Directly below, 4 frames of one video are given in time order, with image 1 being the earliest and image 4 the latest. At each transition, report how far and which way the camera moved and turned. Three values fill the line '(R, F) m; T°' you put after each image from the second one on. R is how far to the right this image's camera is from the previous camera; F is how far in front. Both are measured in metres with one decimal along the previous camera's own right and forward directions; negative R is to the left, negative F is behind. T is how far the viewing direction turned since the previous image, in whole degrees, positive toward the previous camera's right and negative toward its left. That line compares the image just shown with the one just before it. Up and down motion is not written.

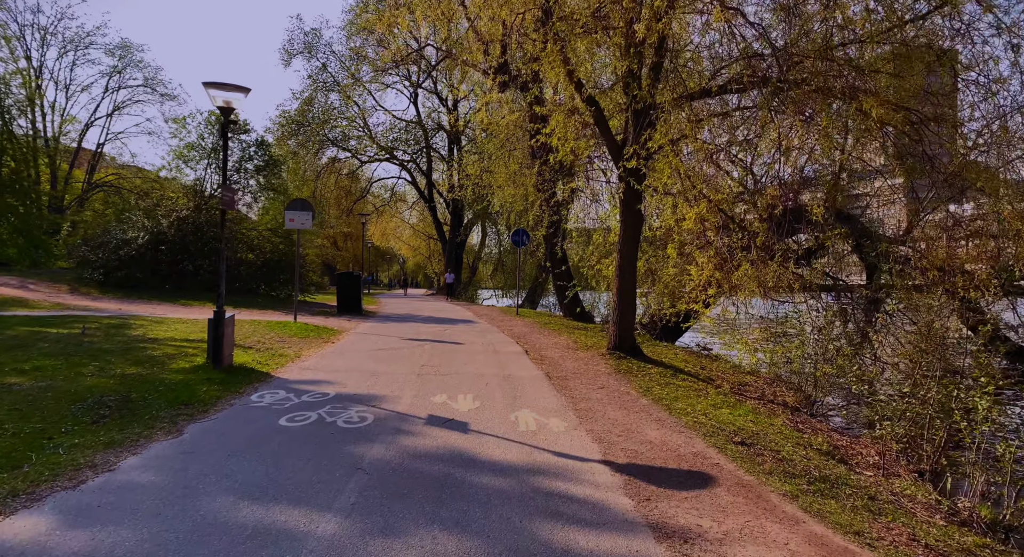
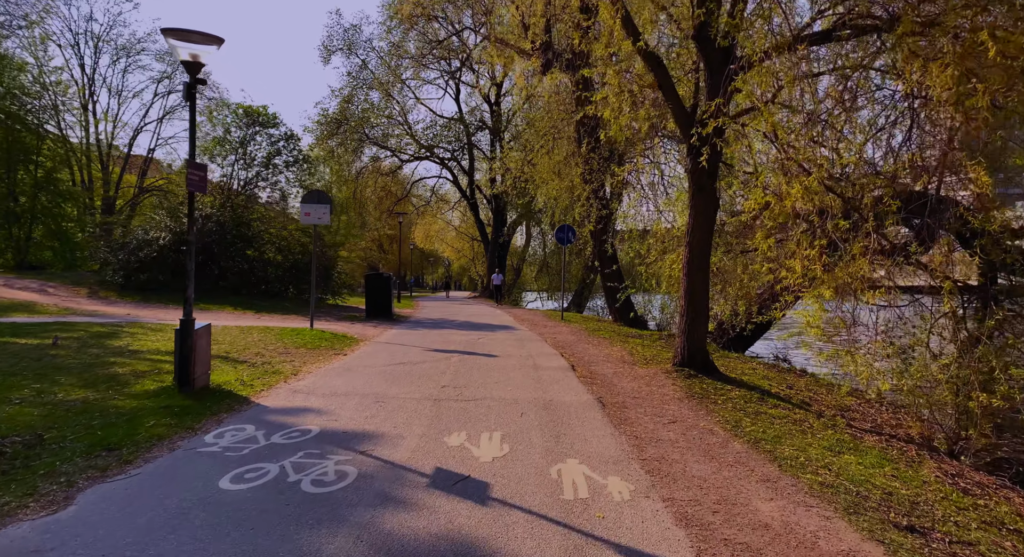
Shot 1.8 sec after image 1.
(0.0, +2.1) m; -4°
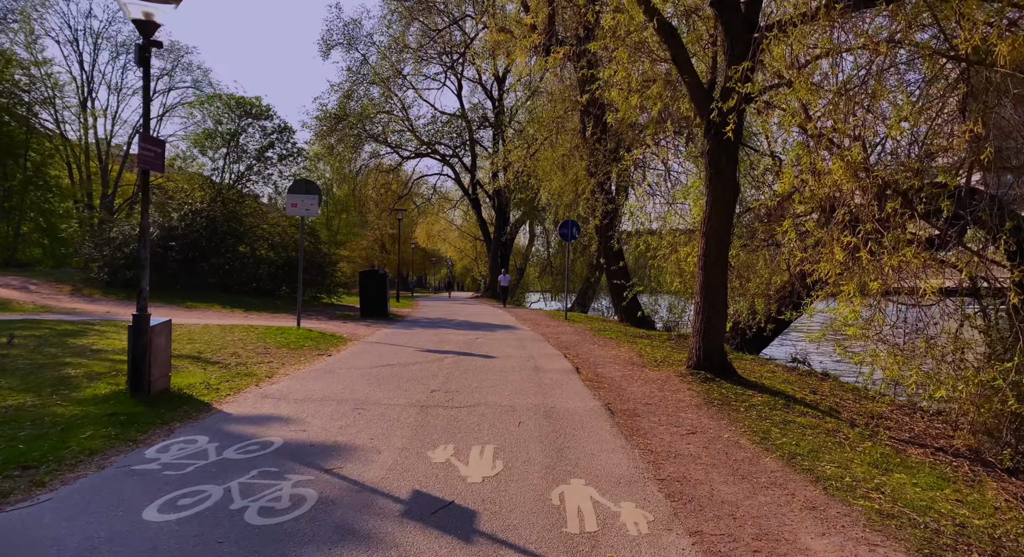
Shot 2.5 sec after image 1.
(+0.1, +0.9) m; 0°
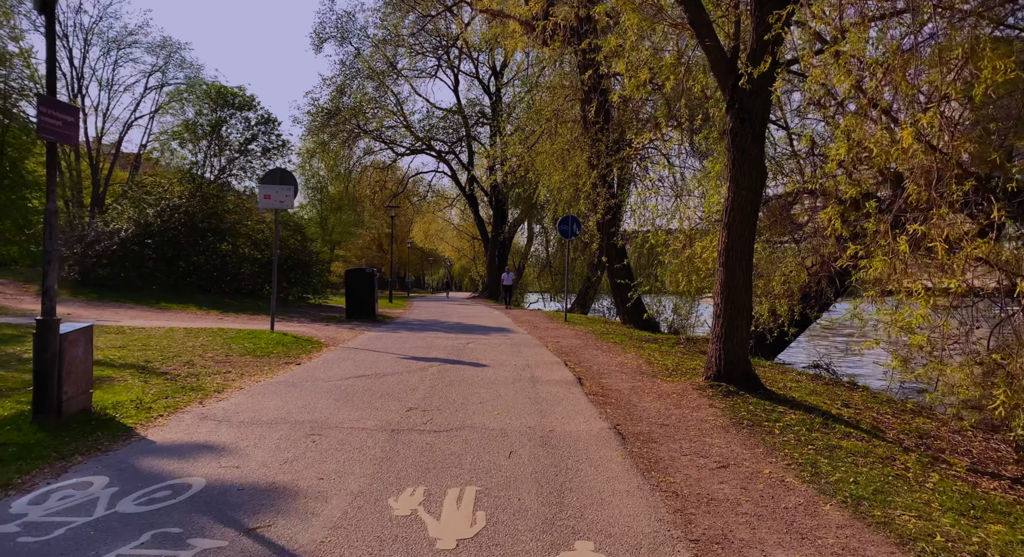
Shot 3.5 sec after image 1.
(+0.1, +1.2) m; 0°
